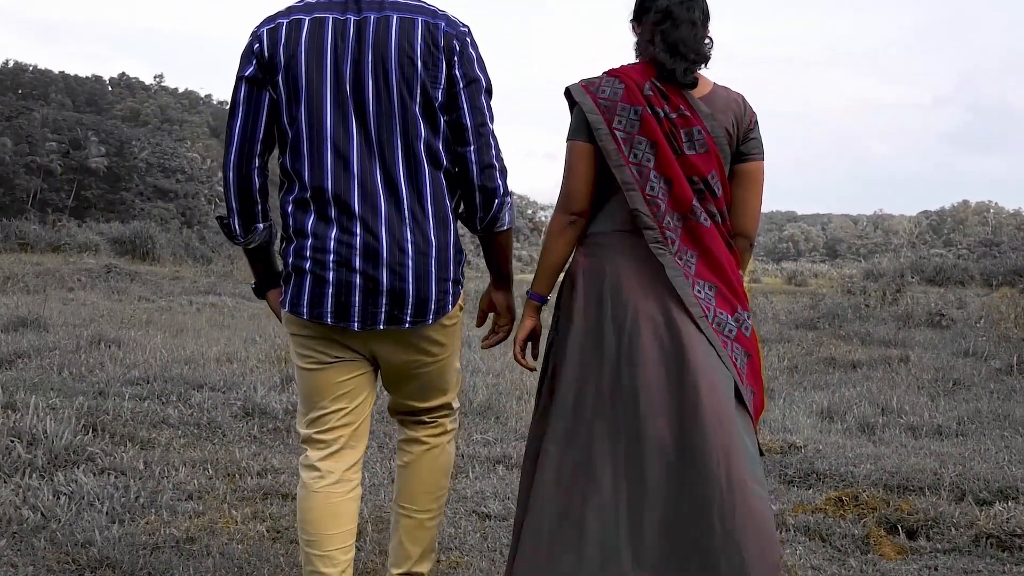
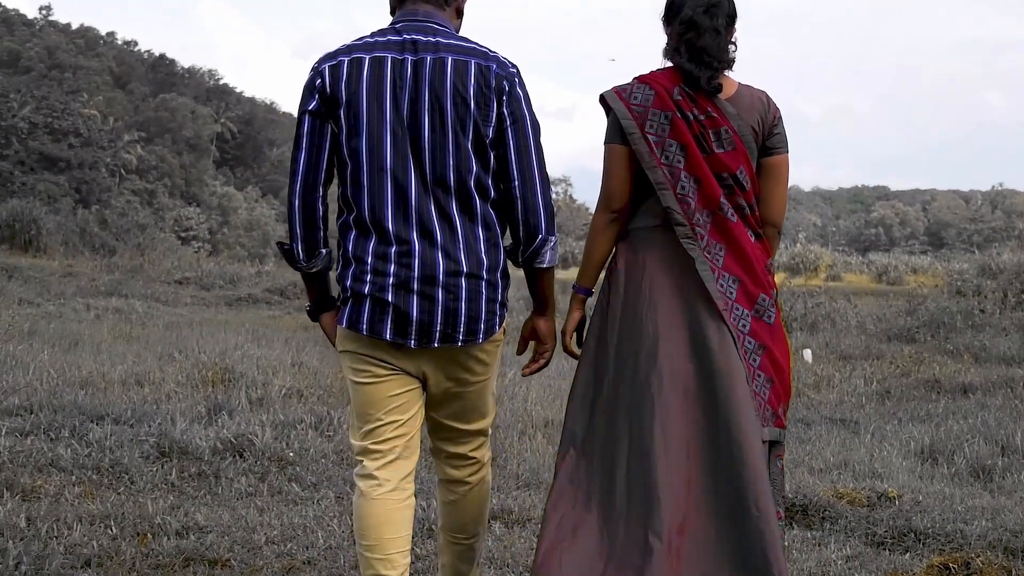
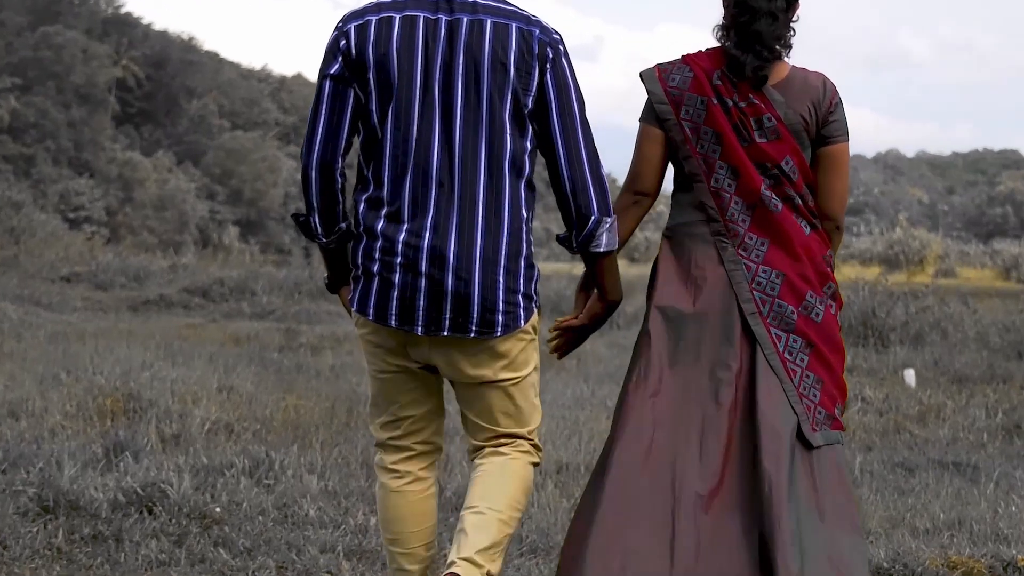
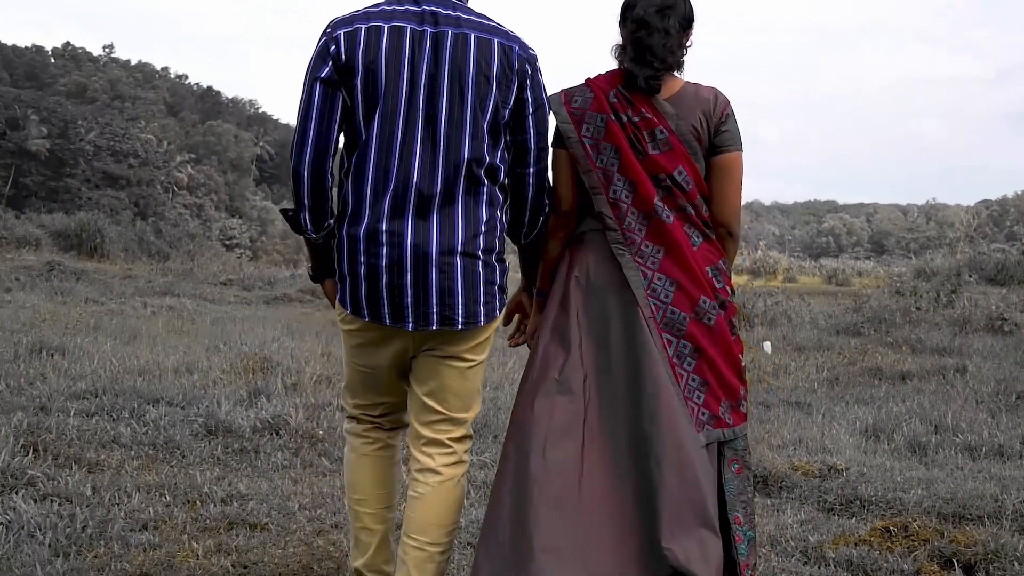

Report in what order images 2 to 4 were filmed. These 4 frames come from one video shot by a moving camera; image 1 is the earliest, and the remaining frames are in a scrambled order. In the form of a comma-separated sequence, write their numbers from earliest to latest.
4, 2, 3
